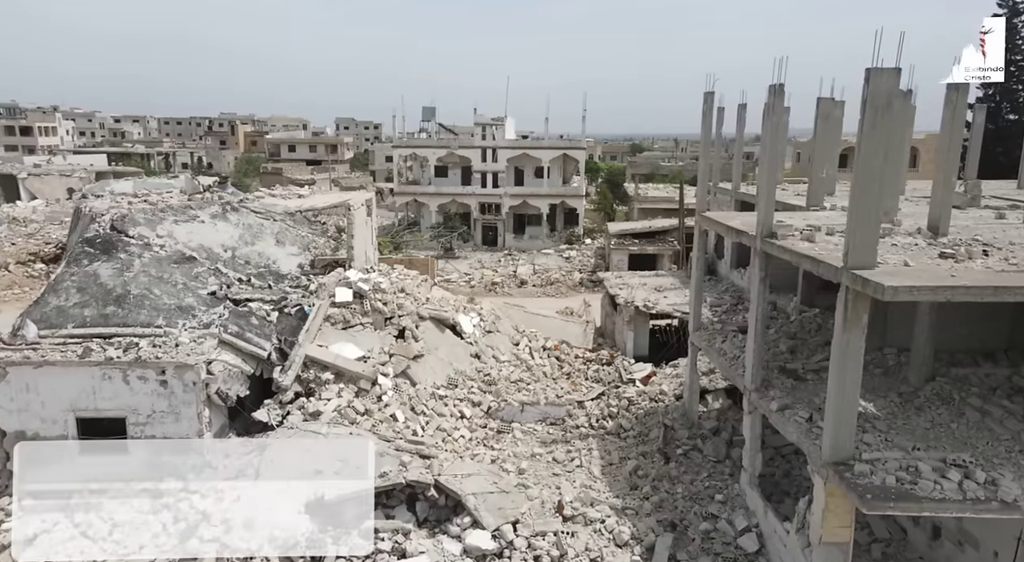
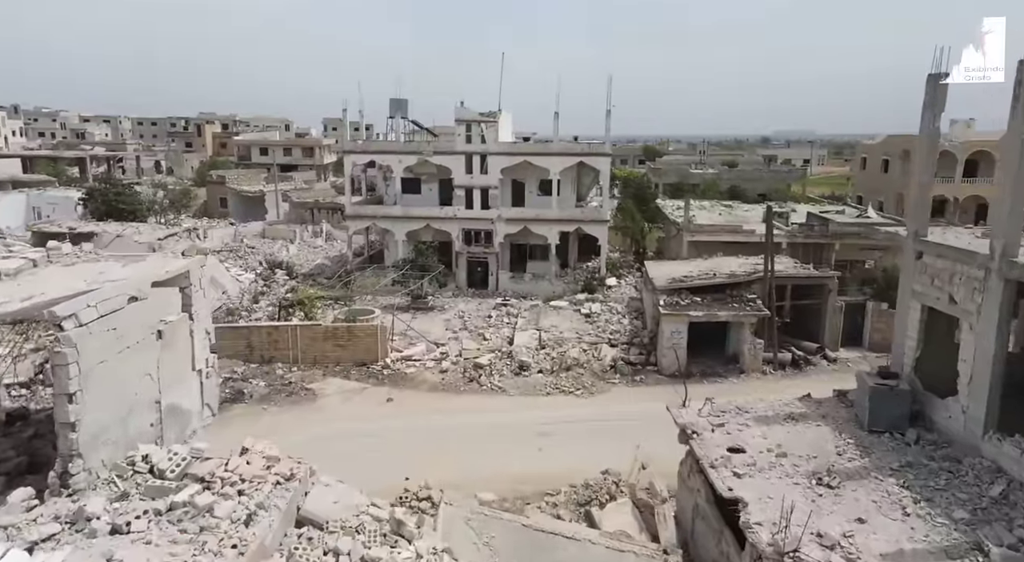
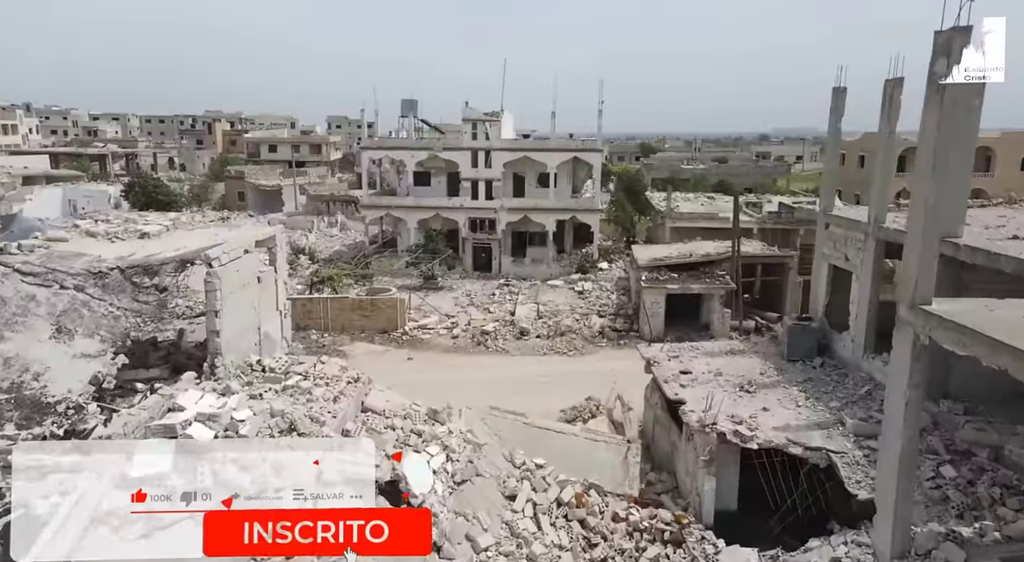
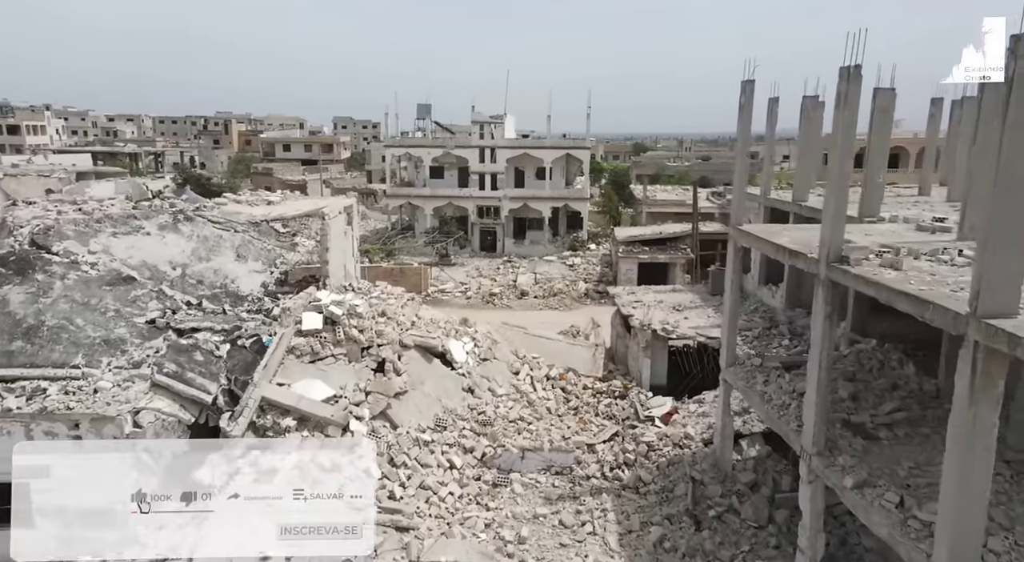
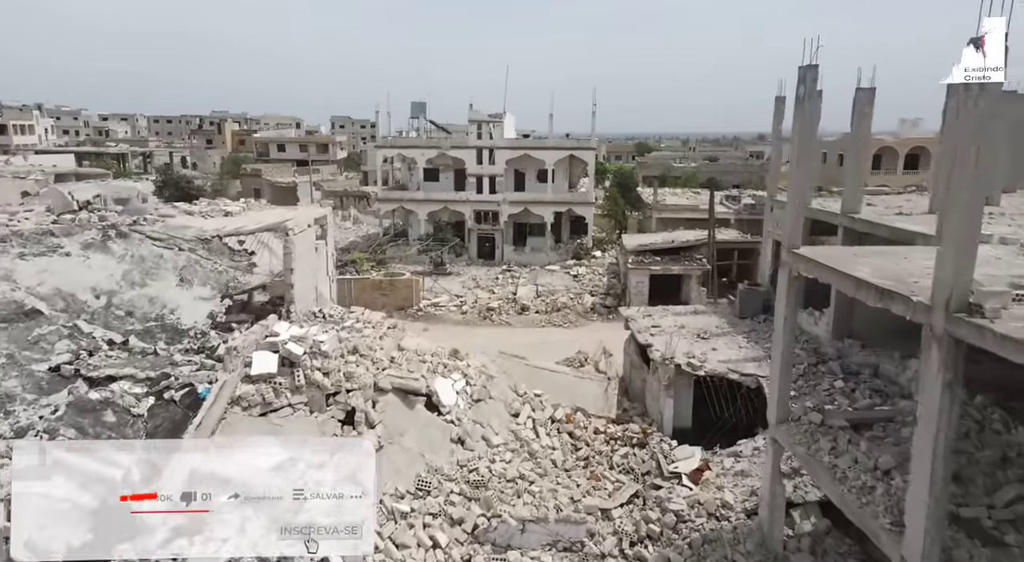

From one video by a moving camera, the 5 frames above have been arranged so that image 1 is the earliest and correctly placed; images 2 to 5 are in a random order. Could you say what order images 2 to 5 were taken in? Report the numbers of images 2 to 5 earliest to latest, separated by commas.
4, 5, 3, 2
